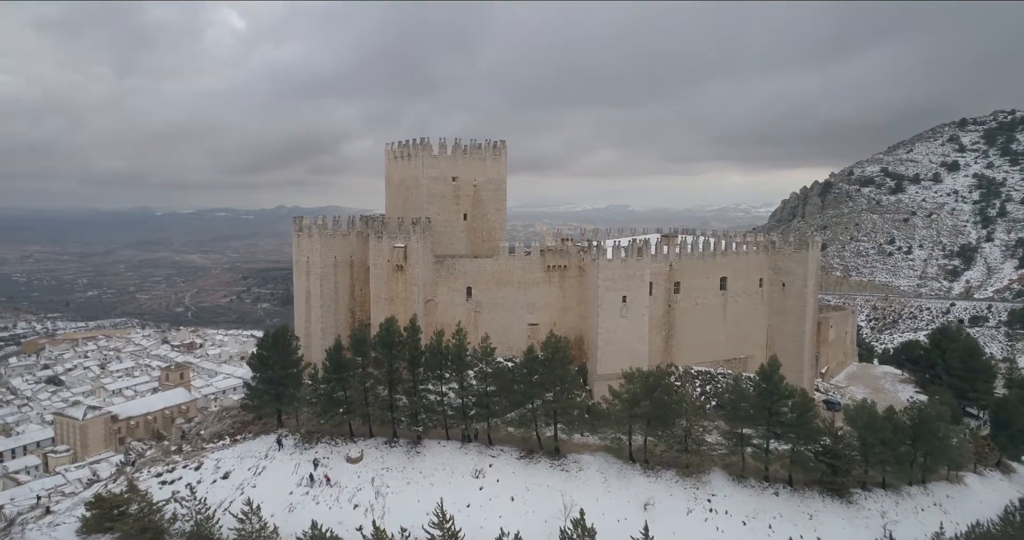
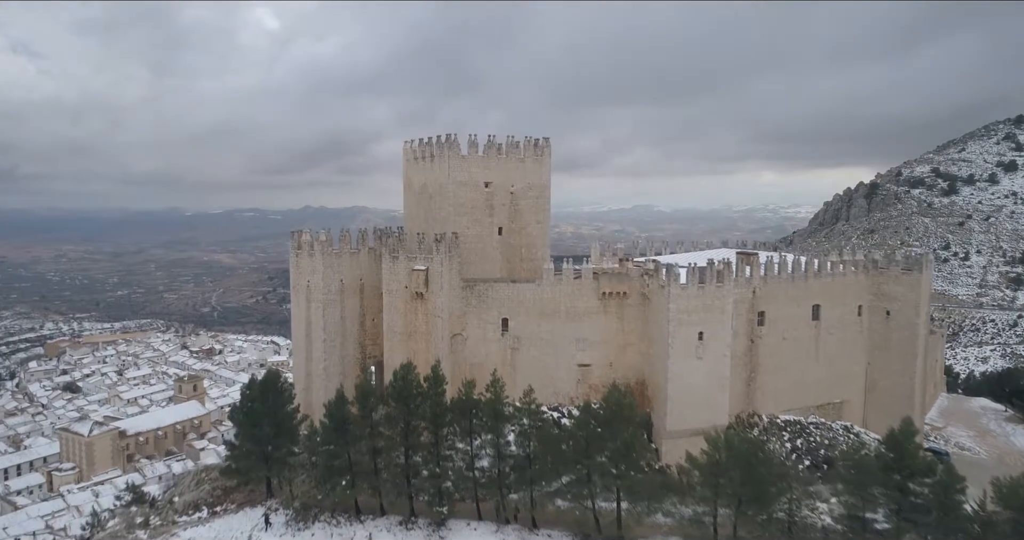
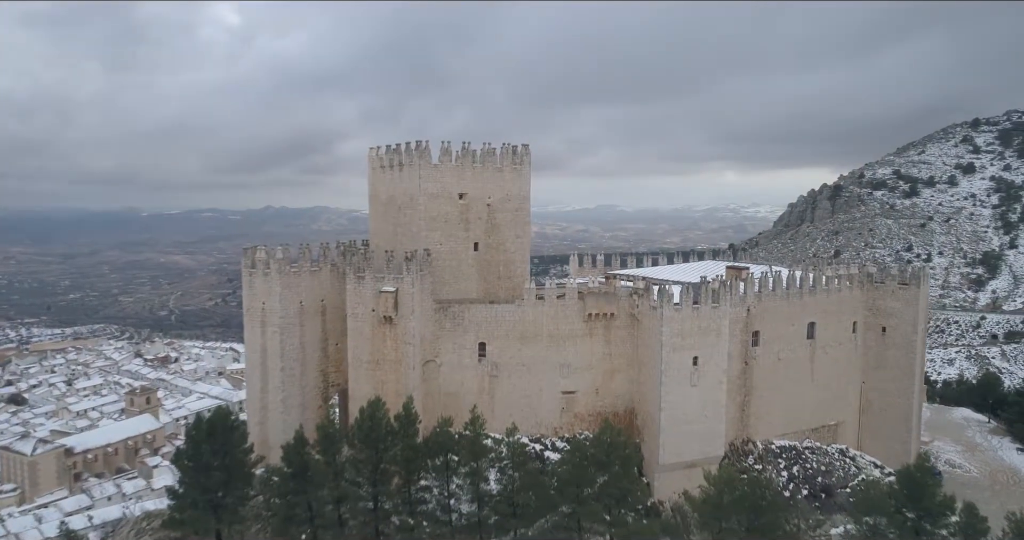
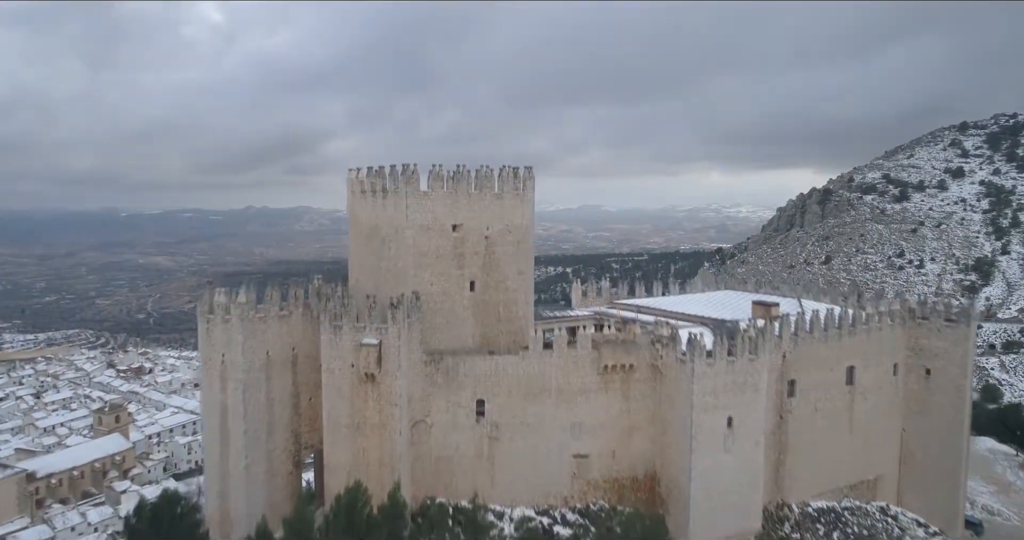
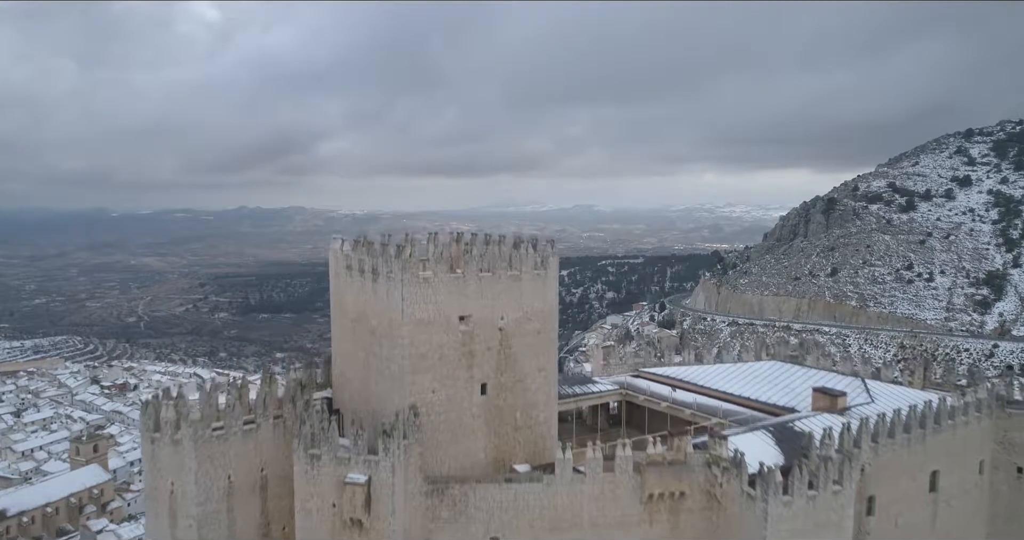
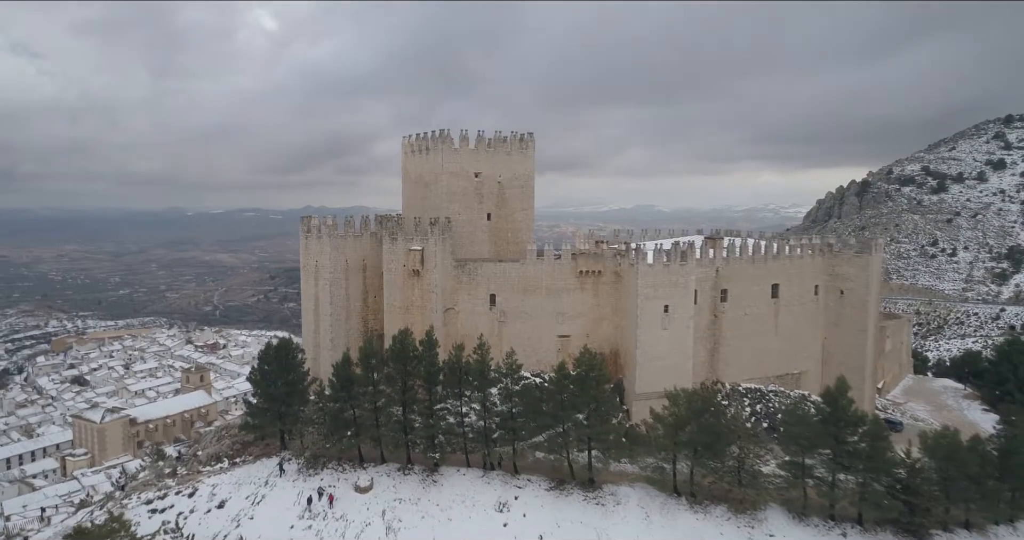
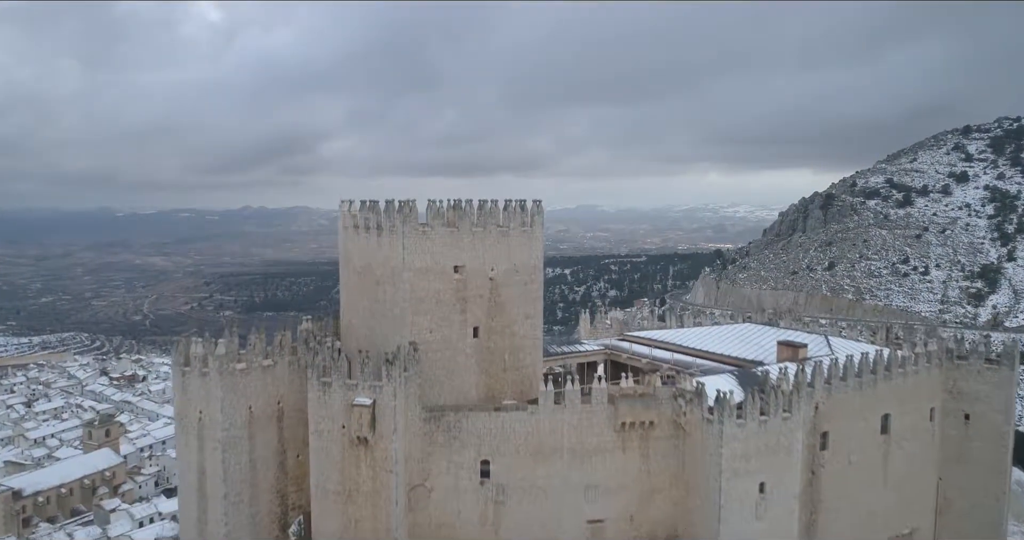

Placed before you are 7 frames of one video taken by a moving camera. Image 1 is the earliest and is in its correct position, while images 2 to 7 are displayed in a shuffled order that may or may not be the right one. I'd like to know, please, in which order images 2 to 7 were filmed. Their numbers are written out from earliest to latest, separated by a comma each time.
6, 2, 3, 4, 7, 5
